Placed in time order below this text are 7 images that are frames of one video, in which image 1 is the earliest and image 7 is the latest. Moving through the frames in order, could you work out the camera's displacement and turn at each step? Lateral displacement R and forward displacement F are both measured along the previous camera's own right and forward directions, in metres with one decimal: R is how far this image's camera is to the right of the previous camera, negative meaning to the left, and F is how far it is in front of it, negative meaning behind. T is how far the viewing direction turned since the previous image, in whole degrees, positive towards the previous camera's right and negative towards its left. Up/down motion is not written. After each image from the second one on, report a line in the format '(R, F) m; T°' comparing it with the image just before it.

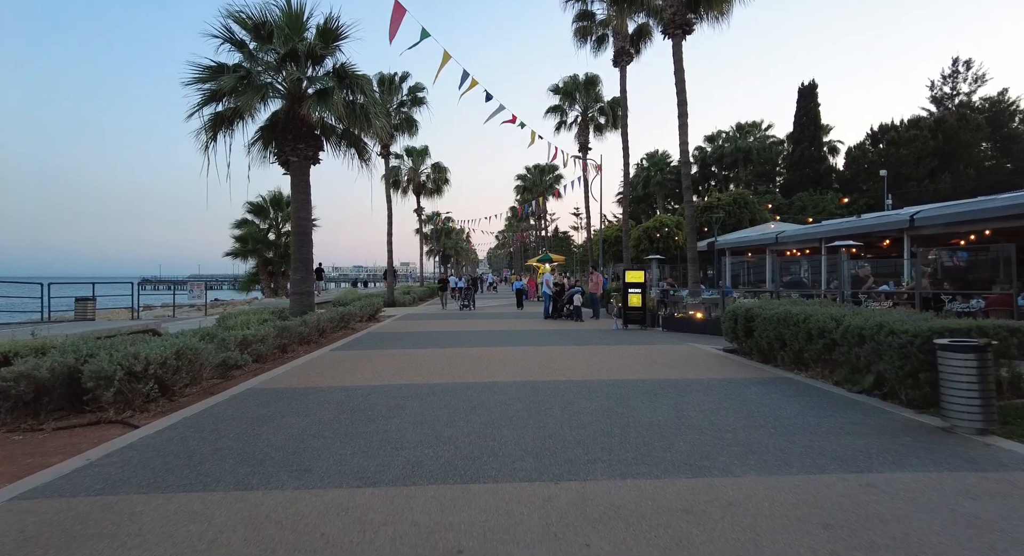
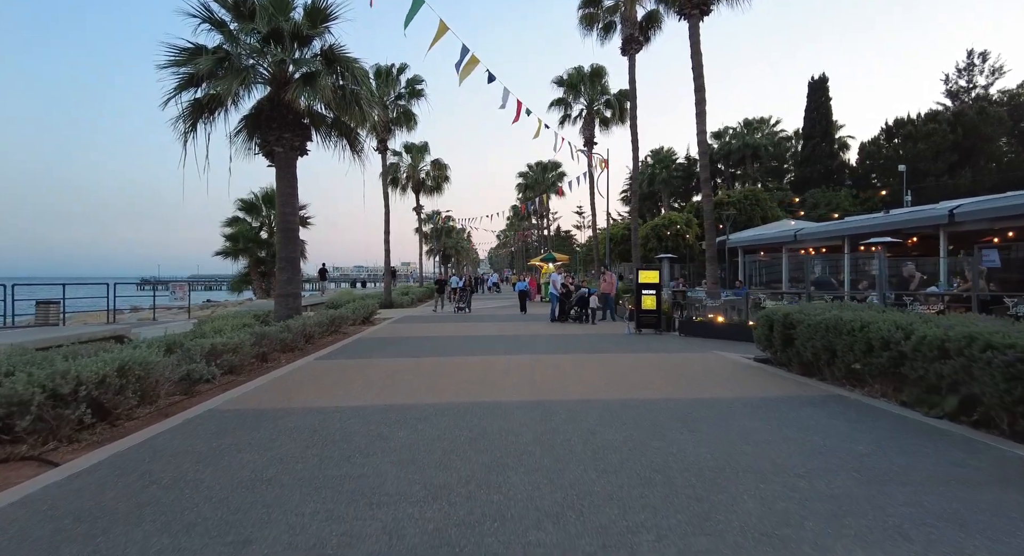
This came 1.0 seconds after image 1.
(-0.1, +1.1) m; 0°
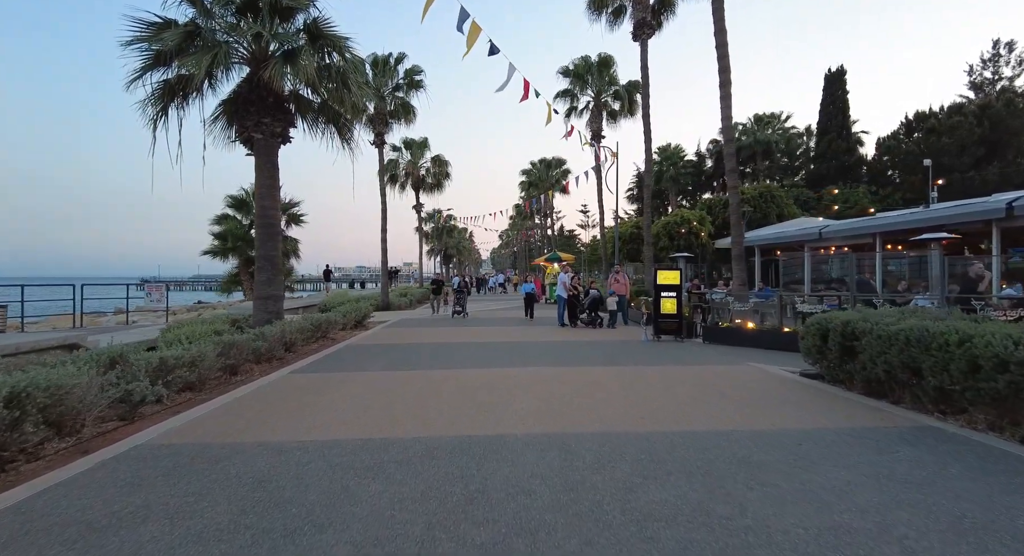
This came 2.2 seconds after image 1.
(-0.1, +1.4) m; 0°
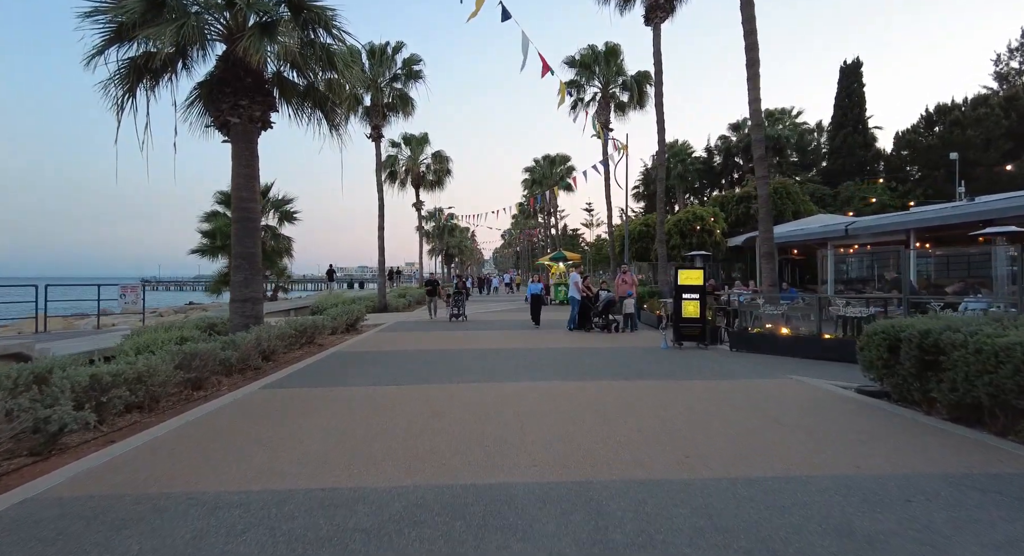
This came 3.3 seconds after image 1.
(-0.1, +1.3) m; 0°
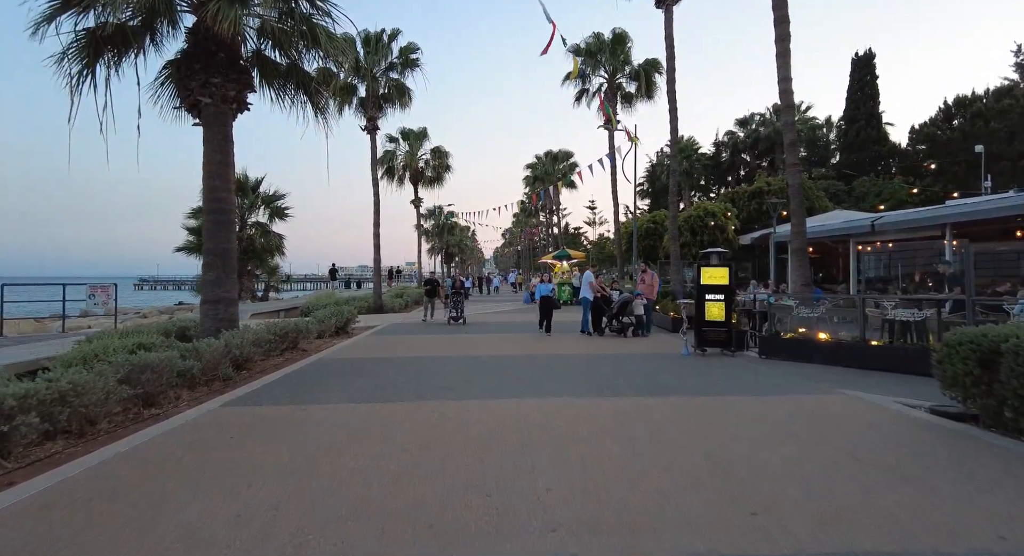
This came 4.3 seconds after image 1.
(-0.1, +1.2) m; 0°
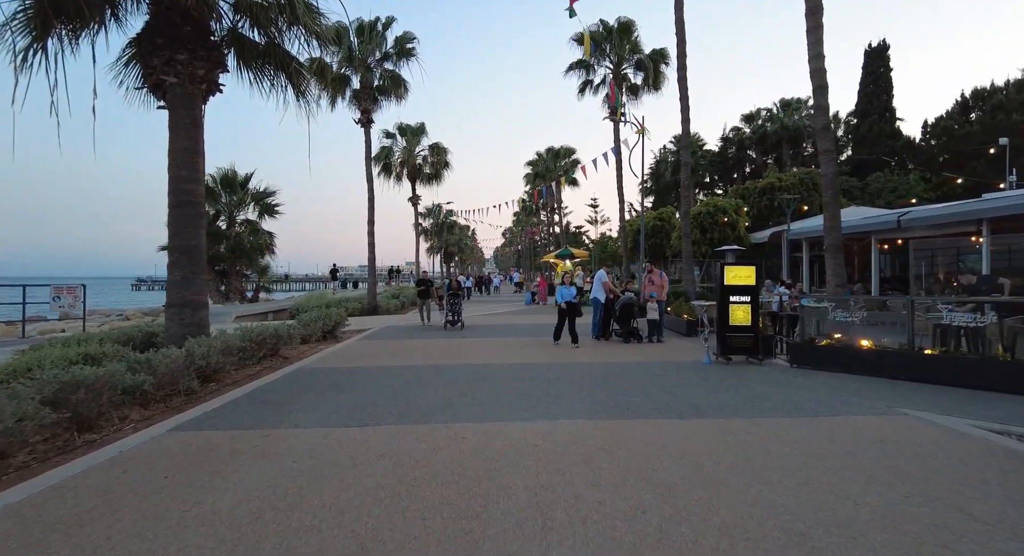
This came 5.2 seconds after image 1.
(0.0, +1.1) m; 0°
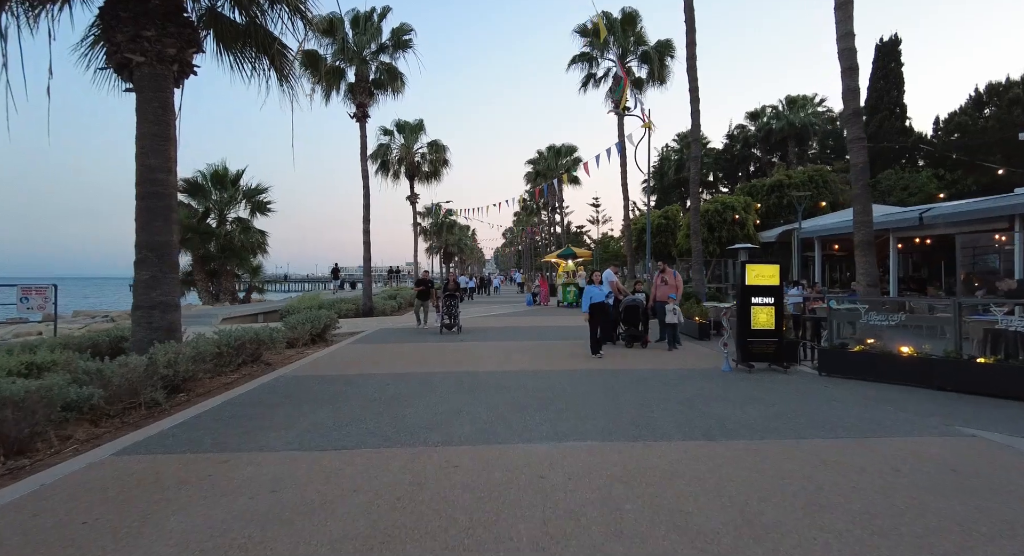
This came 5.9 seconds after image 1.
(0.0, +0.8) m; 0°
